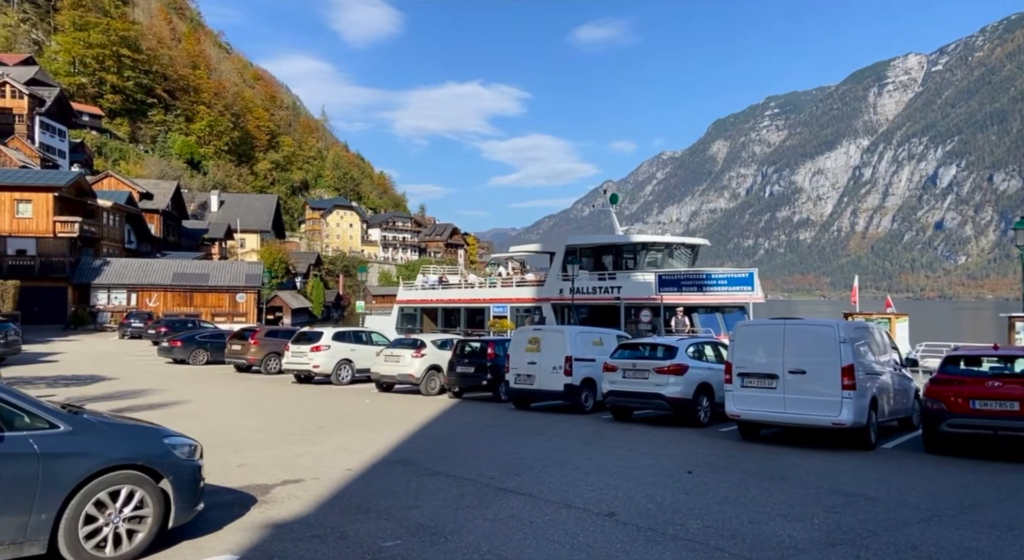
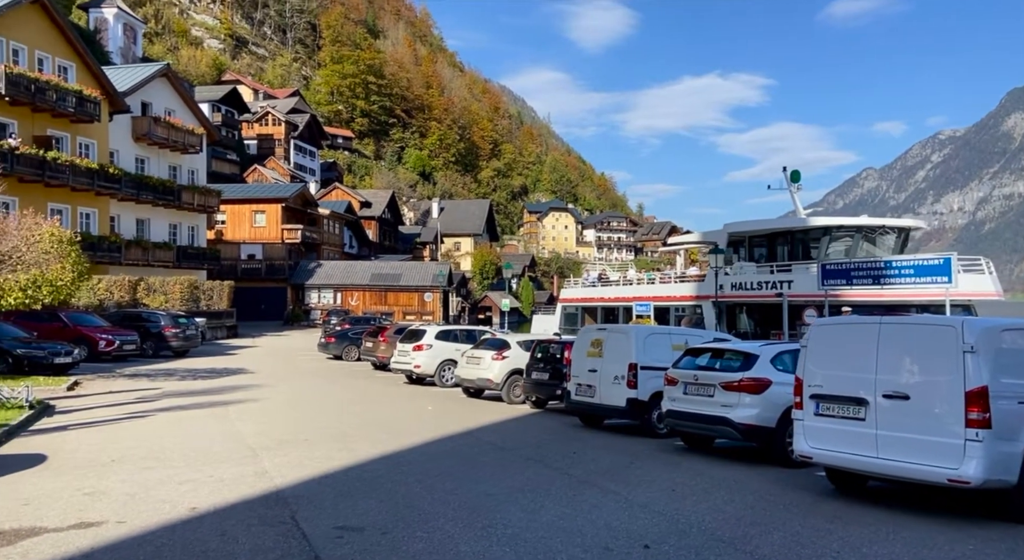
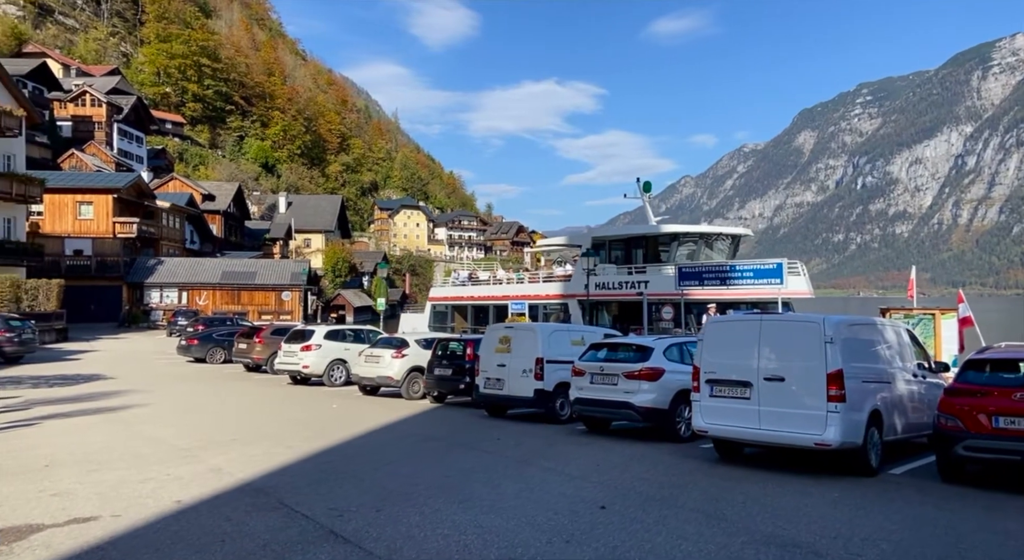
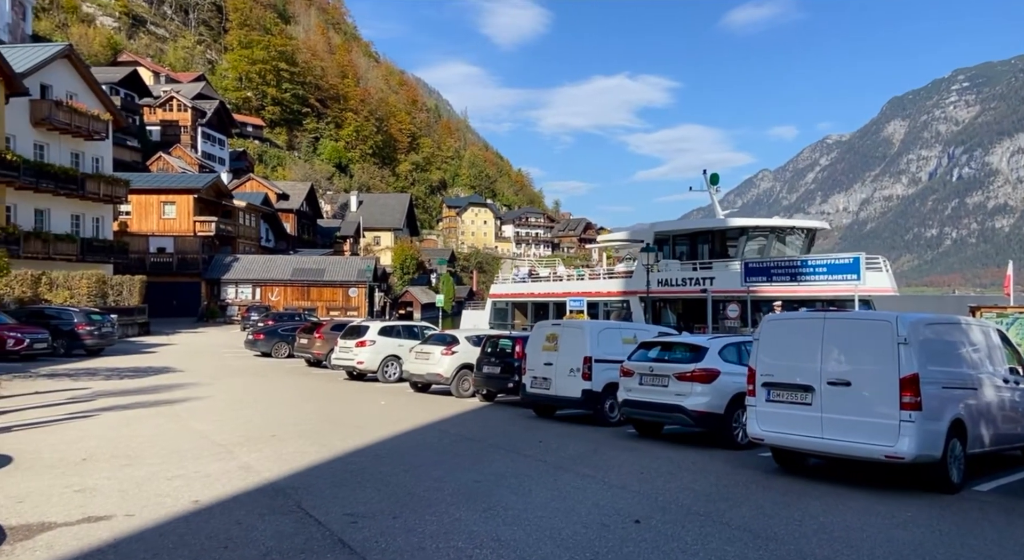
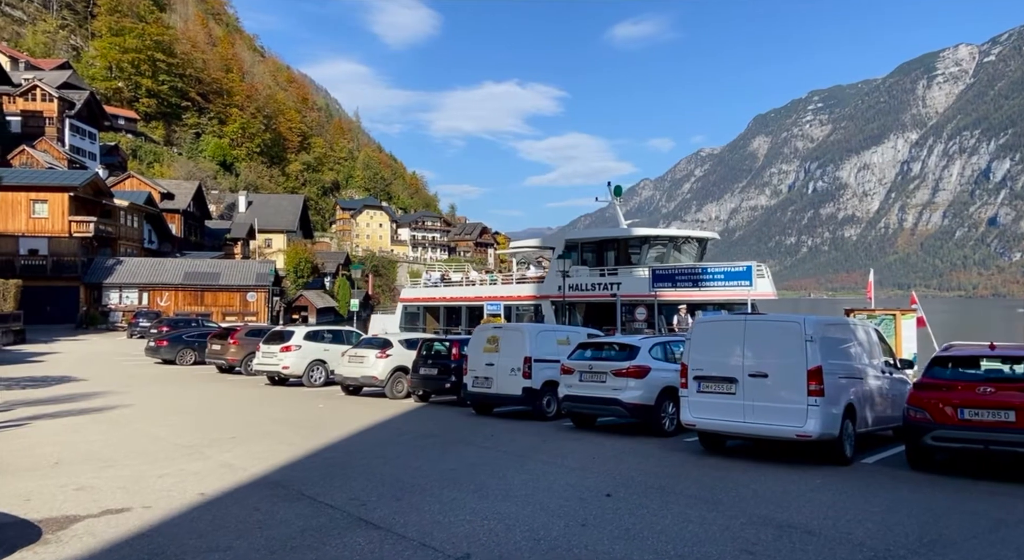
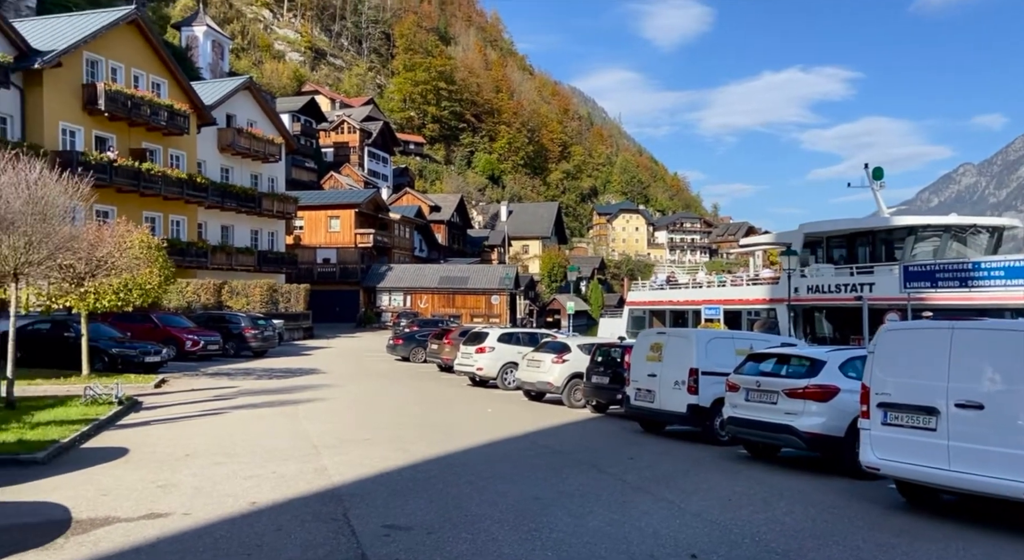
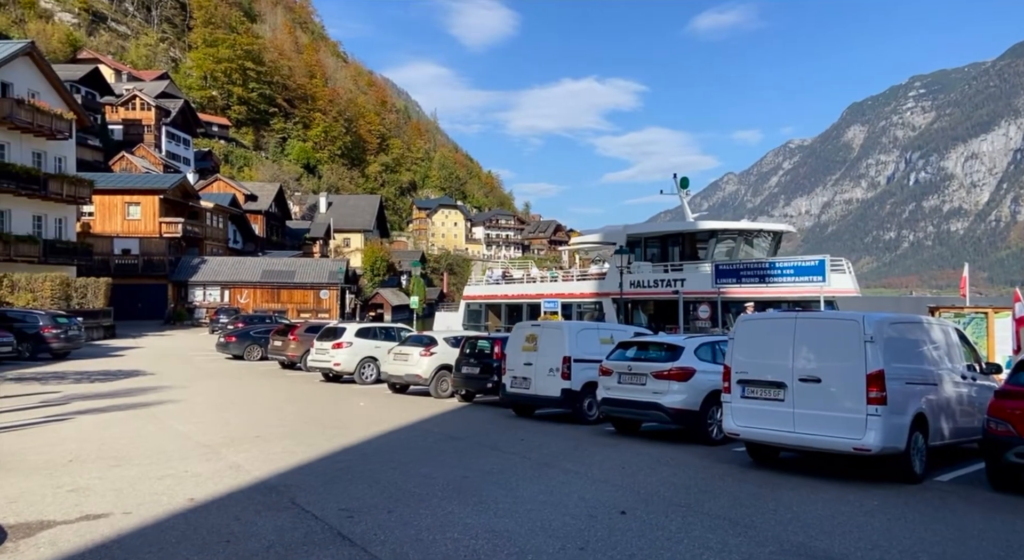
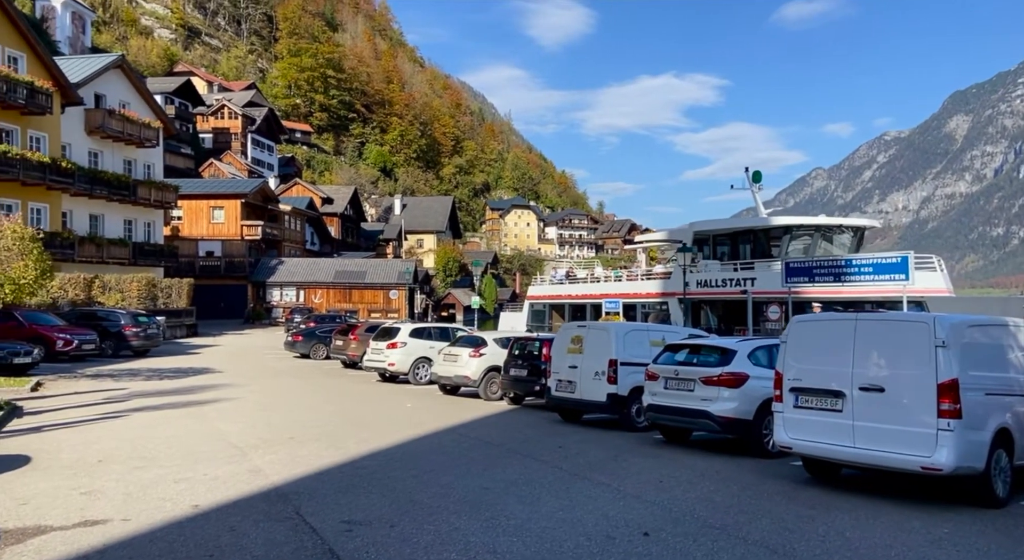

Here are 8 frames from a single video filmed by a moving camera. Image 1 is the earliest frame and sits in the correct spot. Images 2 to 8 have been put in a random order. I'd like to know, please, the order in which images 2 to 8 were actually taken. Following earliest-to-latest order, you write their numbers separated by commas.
5, 3, 7, 4, 8, 2, 6
